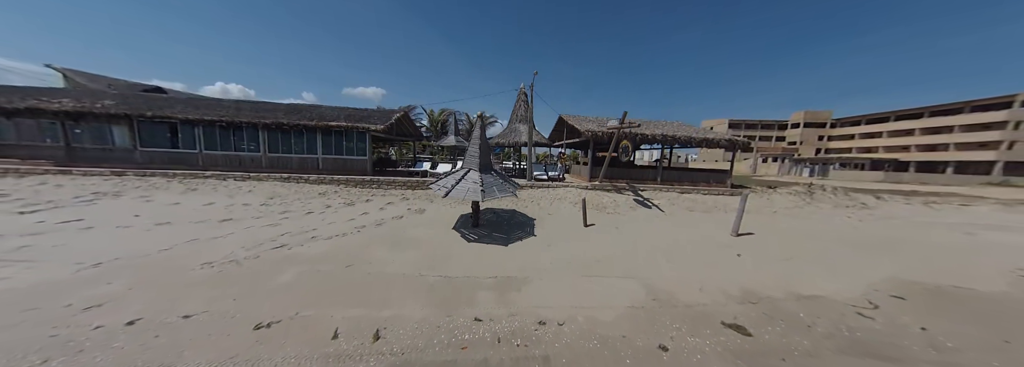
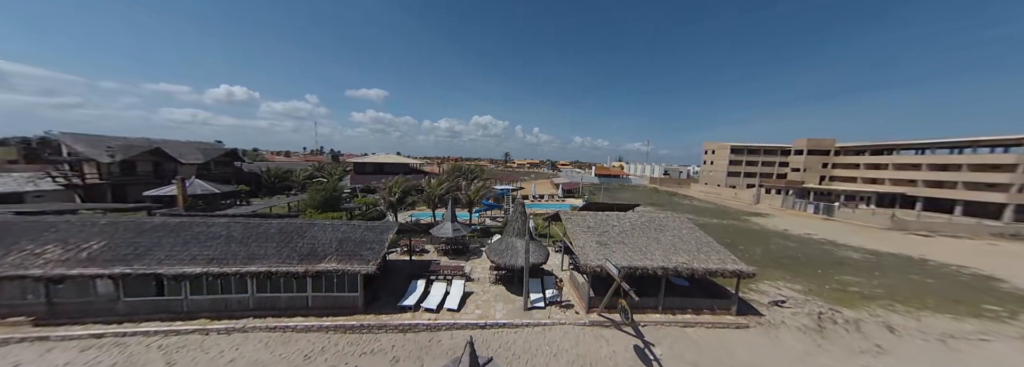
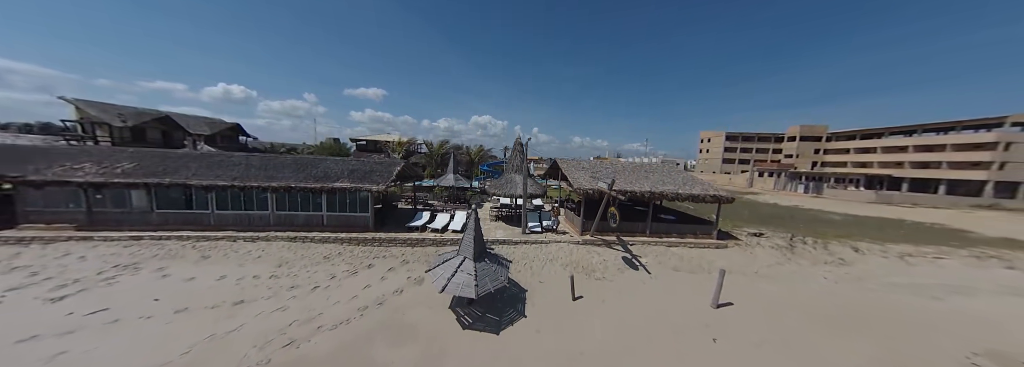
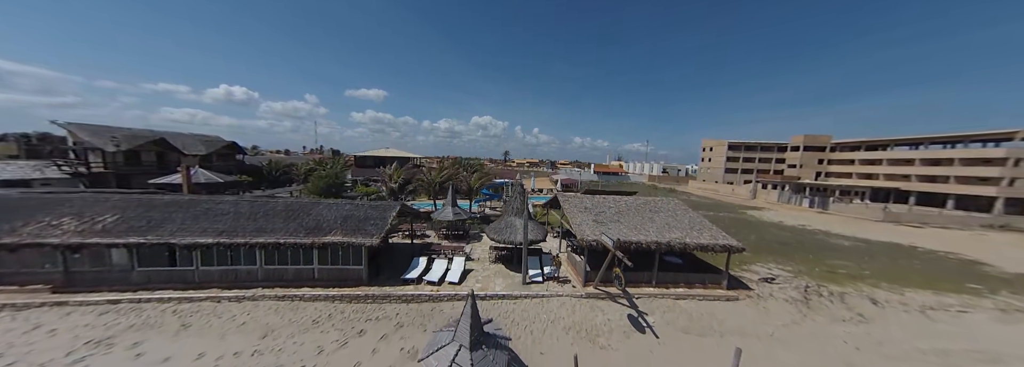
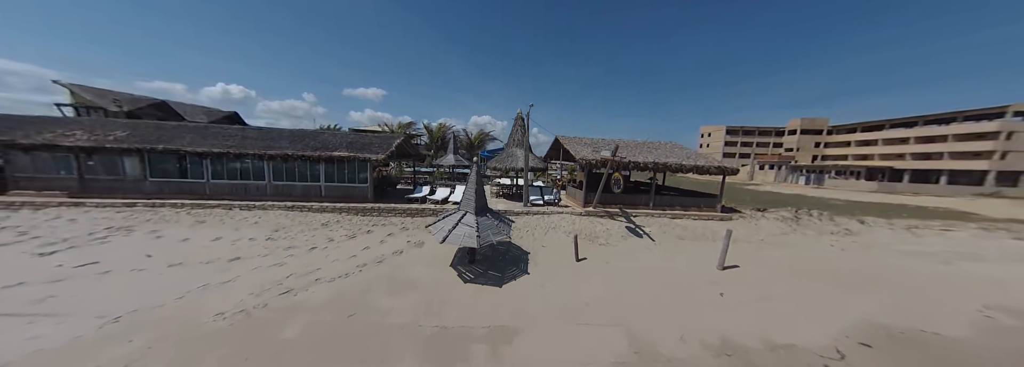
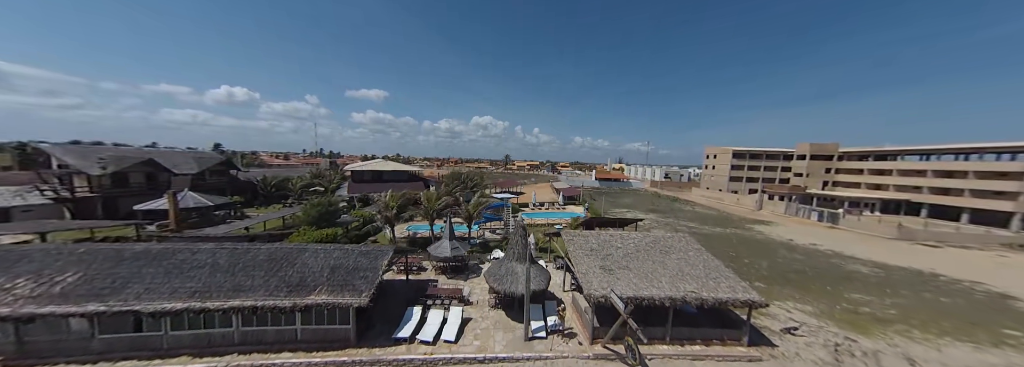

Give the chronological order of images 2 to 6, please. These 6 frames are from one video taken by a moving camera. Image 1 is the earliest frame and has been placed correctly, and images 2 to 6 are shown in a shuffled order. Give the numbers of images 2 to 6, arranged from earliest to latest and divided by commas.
5, 3, 4, 2, 6
